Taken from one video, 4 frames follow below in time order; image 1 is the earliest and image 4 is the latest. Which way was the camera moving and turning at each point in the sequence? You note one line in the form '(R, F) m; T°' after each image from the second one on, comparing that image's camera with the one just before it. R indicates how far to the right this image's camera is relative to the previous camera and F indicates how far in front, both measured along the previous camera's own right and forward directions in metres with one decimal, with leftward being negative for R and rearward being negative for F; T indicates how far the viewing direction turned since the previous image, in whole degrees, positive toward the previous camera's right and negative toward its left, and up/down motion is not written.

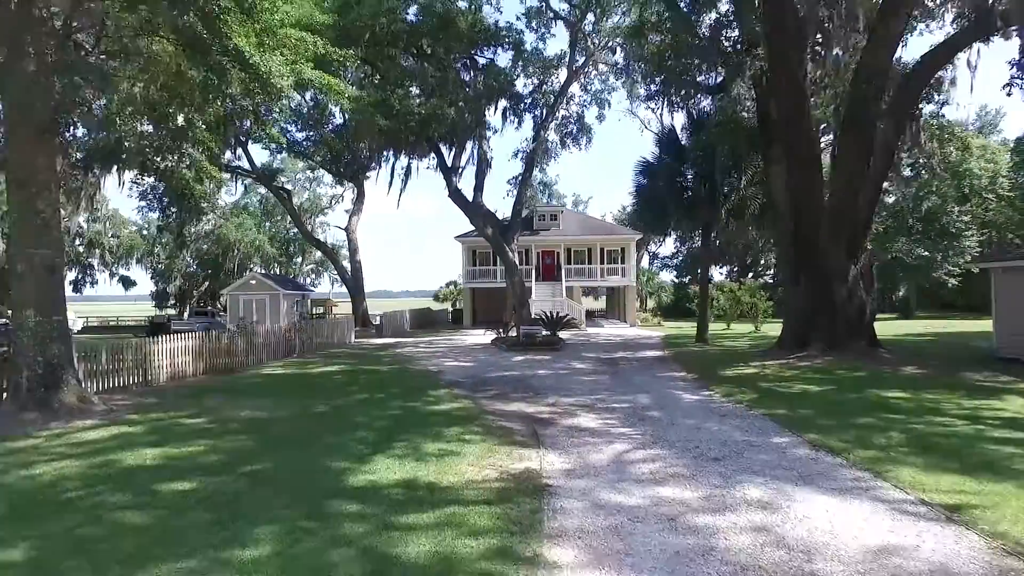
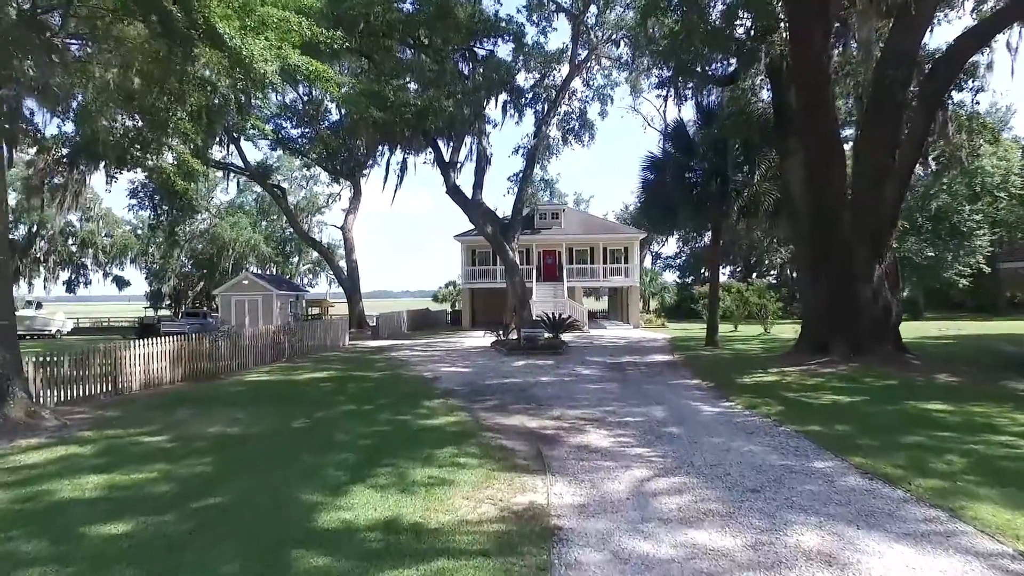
(0.0, +1.0) m; 0°
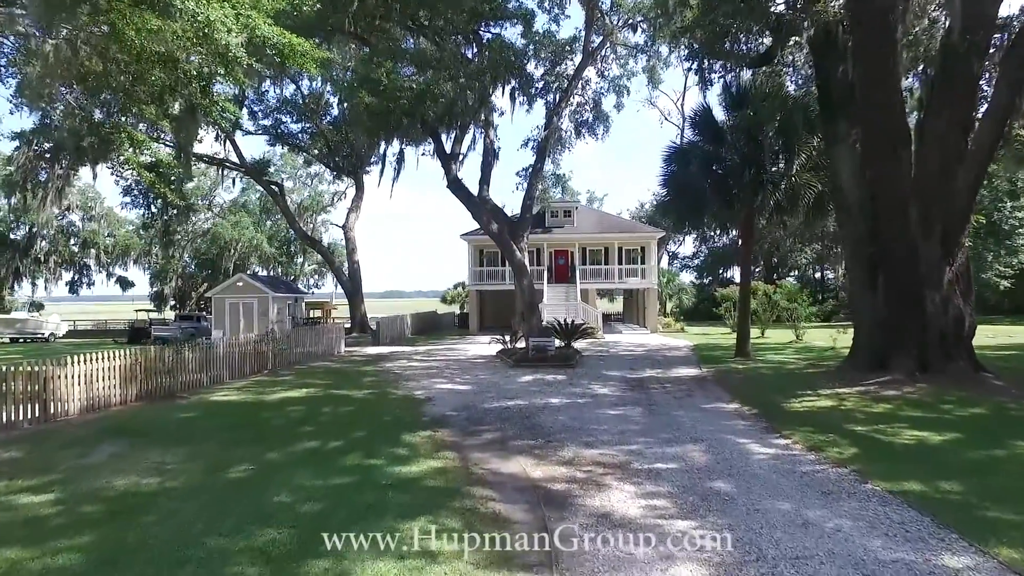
(+0.1, +1.9) m; -1°
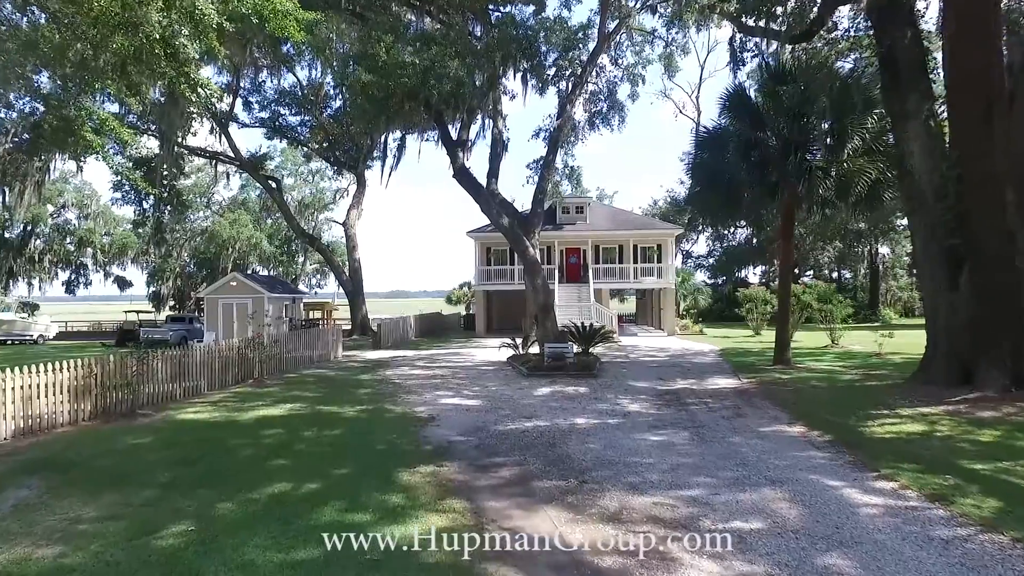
(-0.2, +1.8) m; 0°
